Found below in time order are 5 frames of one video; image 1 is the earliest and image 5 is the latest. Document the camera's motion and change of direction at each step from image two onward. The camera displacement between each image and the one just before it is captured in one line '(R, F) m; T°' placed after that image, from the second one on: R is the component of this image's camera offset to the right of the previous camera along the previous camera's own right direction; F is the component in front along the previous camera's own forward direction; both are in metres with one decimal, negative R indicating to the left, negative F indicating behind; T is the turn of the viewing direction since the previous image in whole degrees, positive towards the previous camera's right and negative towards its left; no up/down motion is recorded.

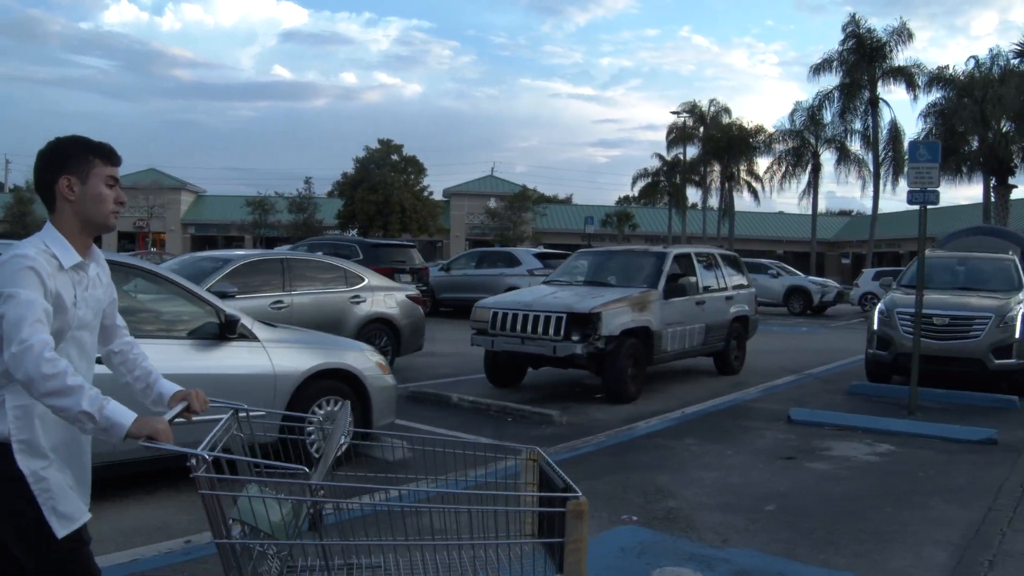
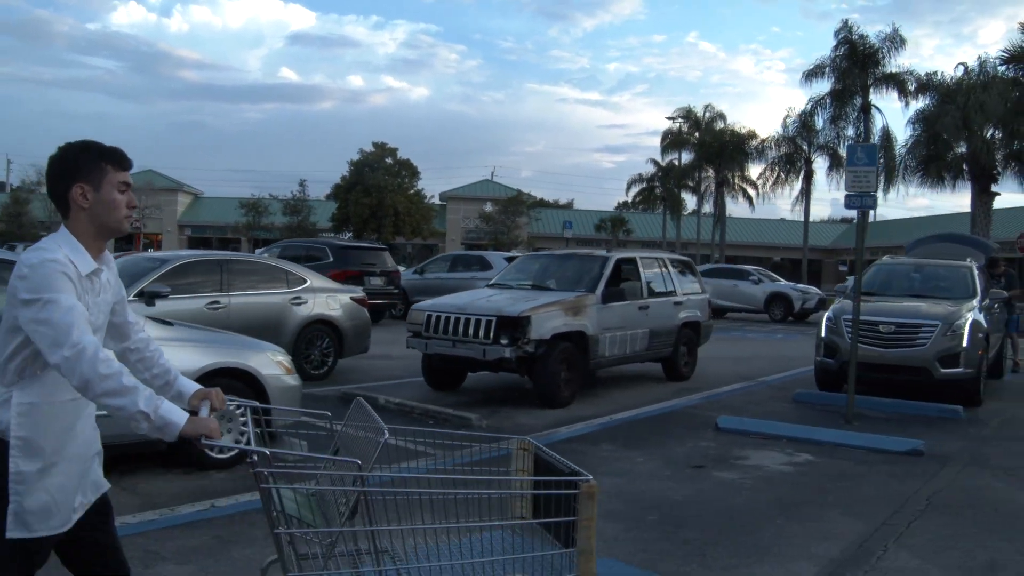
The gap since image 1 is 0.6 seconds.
(+0.7, +0.2) m; -1°
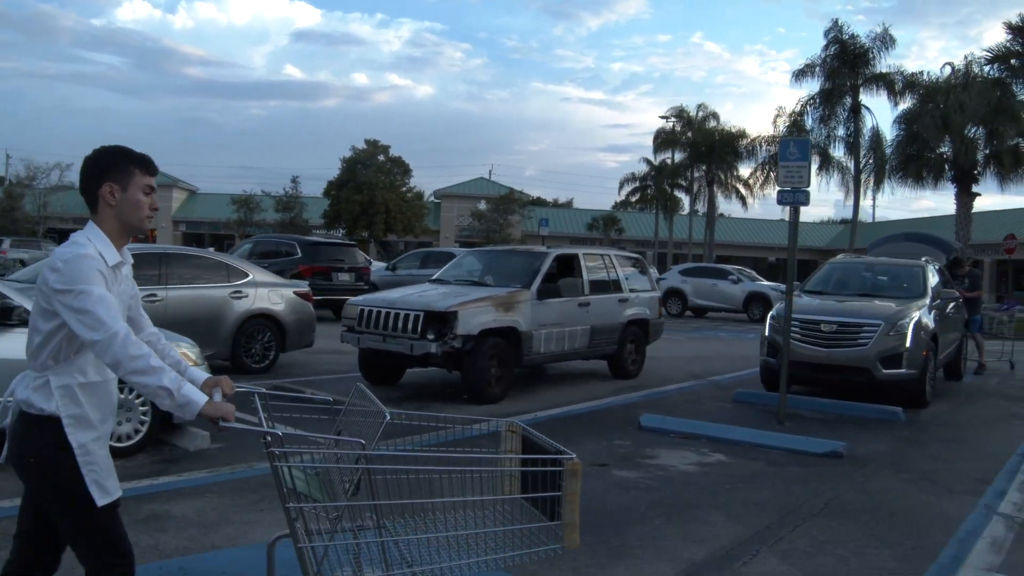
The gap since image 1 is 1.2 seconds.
(+0.7, +0.2) m; 0°
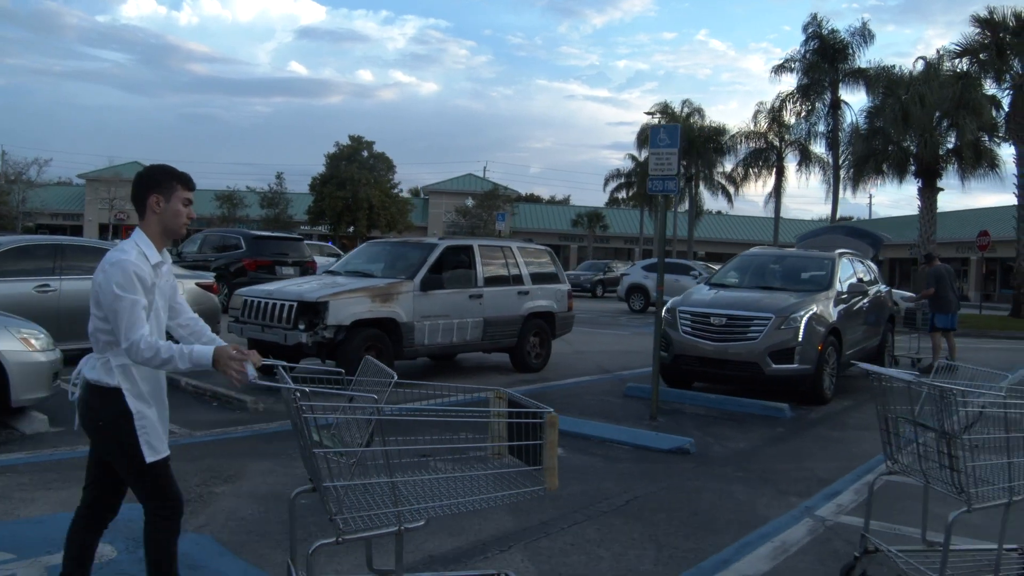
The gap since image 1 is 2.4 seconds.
(+1.2, +0.3) m; -1°
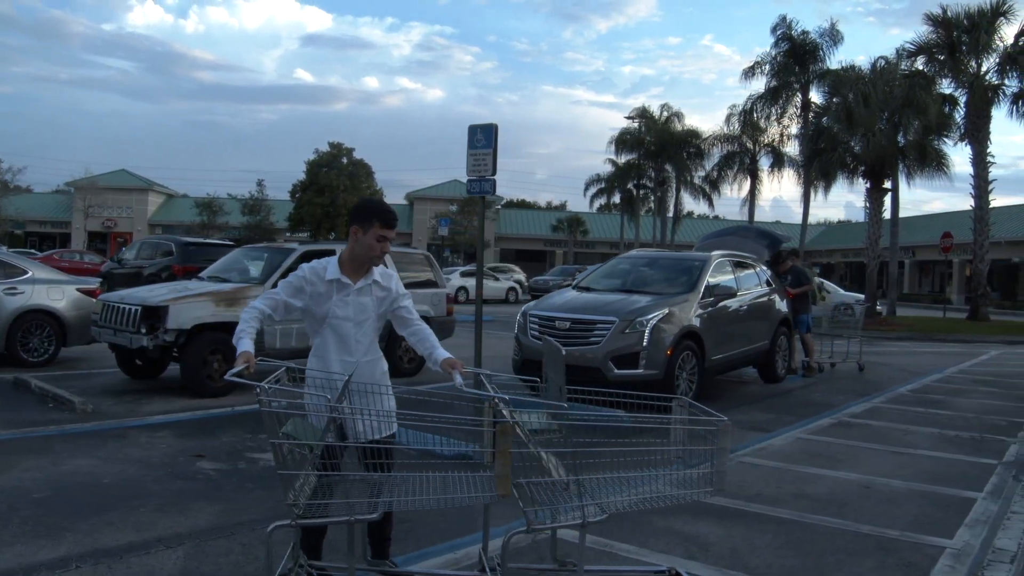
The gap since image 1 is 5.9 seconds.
(+1.5, +0.2) m; -1°
